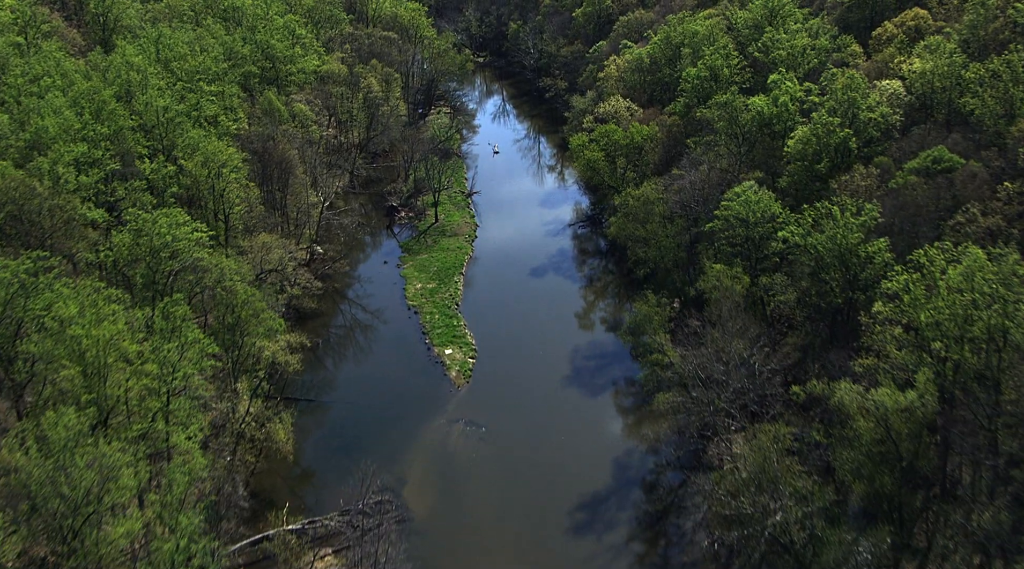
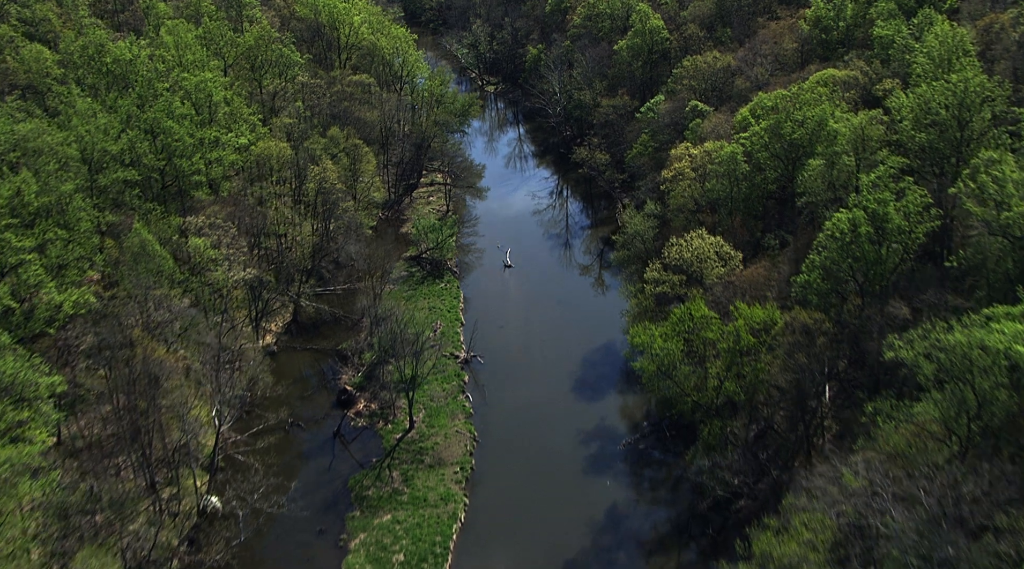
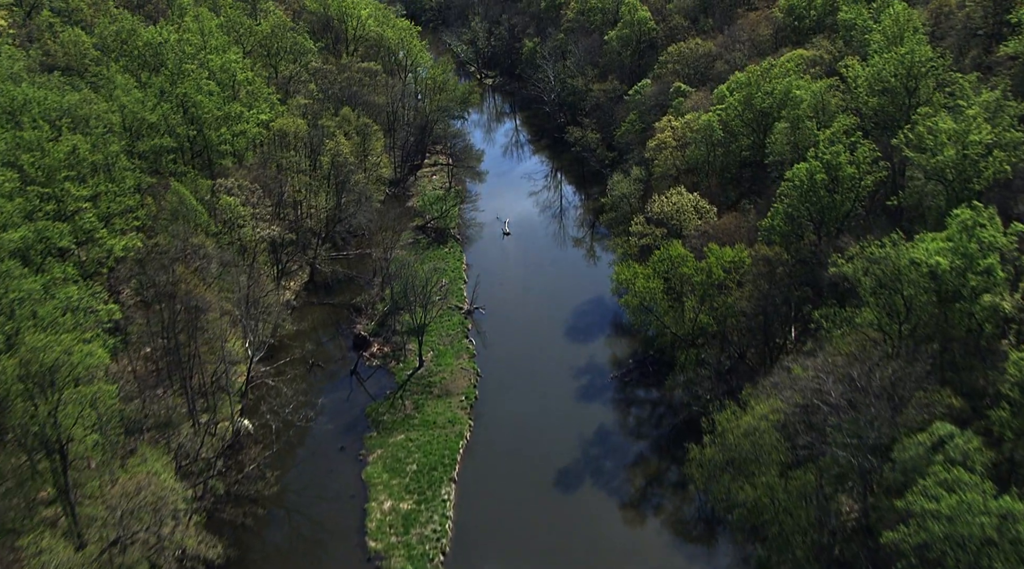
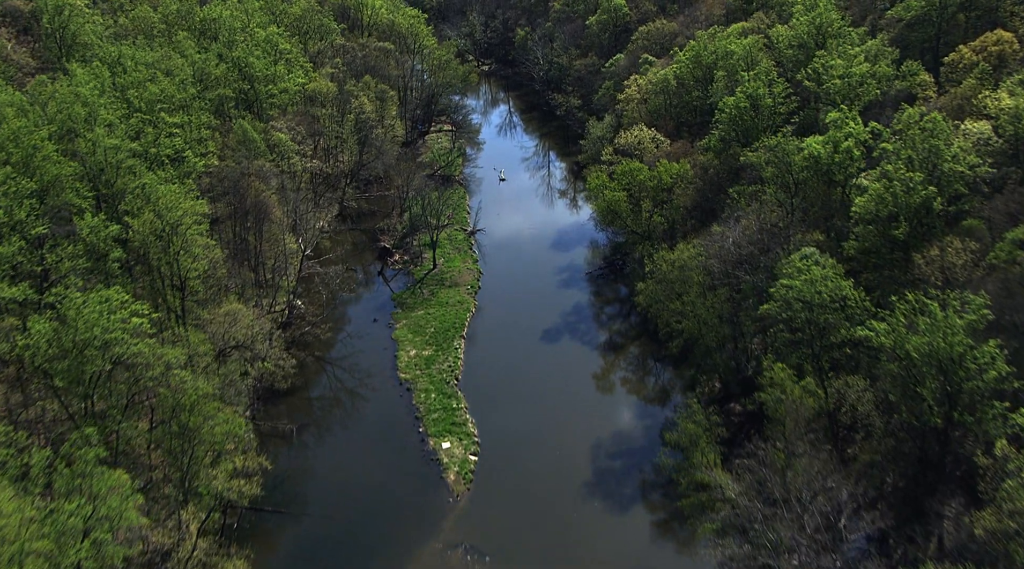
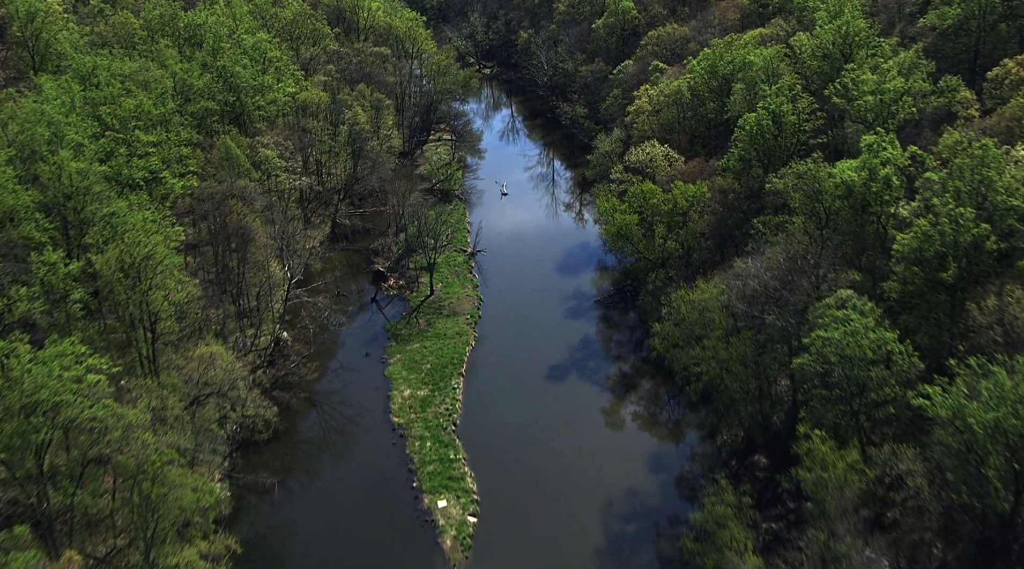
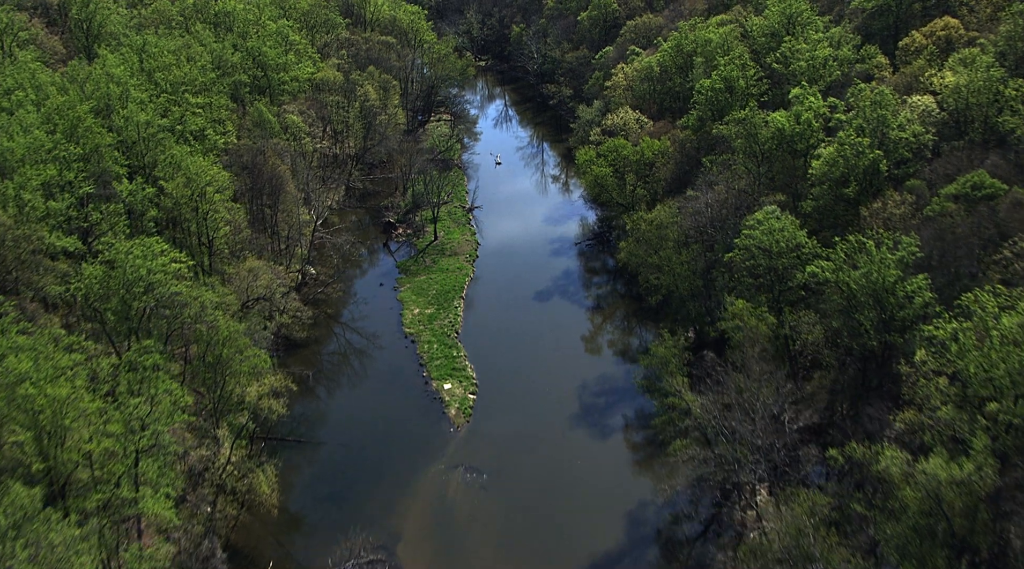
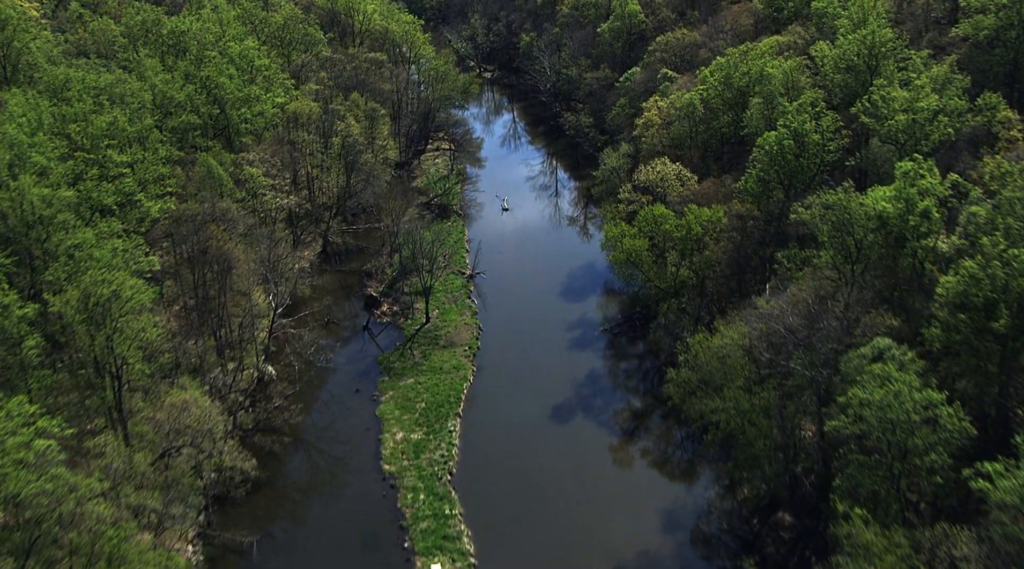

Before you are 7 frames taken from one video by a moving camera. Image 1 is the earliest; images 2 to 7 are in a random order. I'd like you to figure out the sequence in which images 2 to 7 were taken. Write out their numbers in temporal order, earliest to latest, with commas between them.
6, 4, 5, 7, 3, 2
